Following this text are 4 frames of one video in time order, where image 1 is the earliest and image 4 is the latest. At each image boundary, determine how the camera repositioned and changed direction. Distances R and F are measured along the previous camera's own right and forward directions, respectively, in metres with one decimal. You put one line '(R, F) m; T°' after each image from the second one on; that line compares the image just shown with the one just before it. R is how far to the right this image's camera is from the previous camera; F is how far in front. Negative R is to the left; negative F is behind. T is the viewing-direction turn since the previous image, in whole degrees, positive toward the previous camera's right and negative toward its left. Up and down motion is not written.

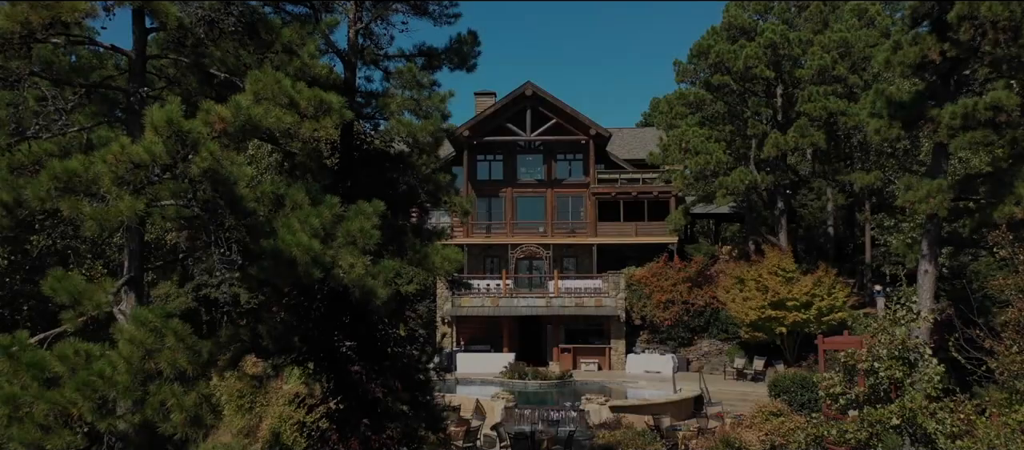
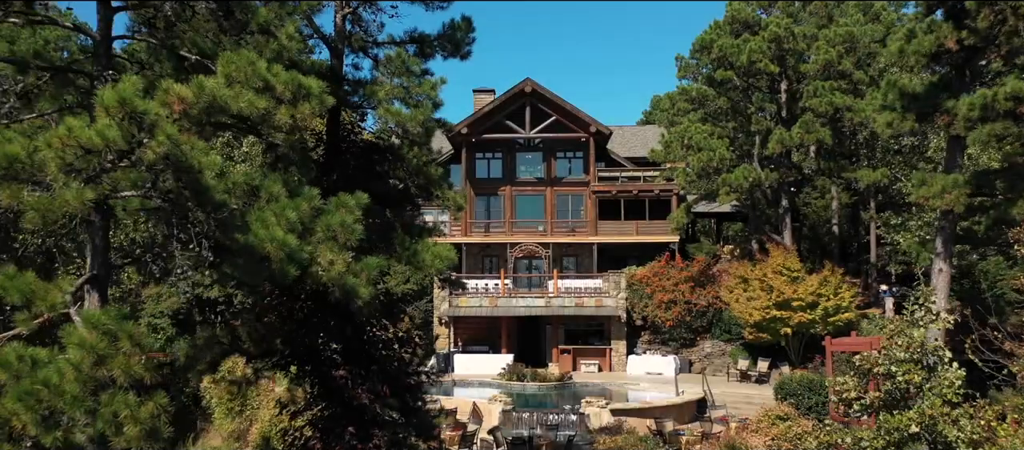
(+0.1, +0.5) m; 0°
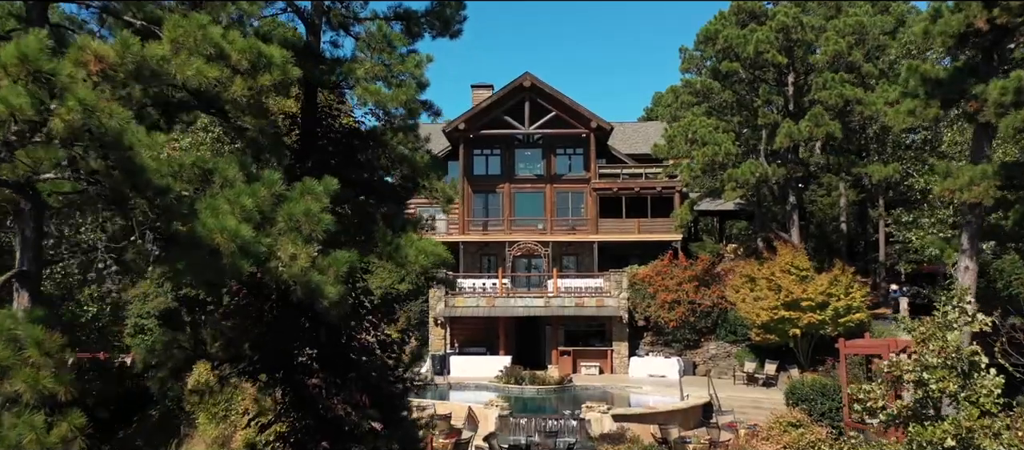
(+0.1, +0.9) m; 0°
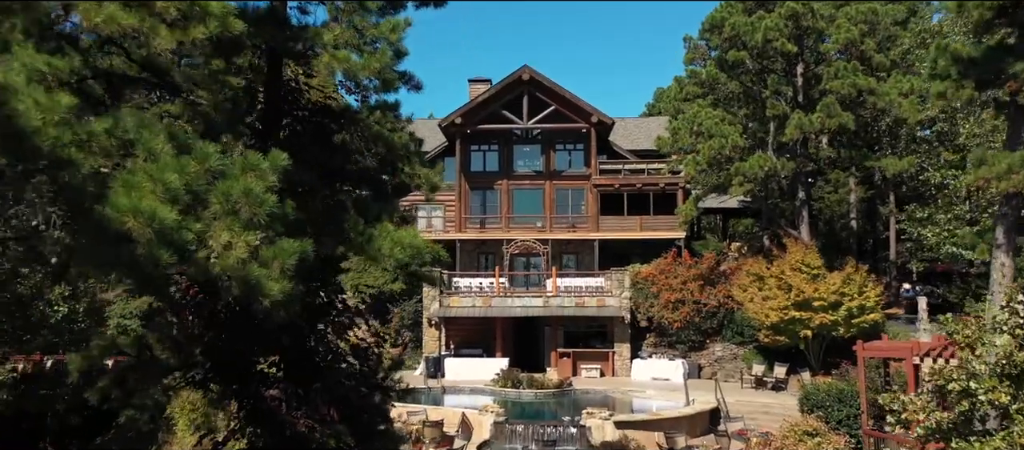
(+0.1, +1.0) m; 0°
